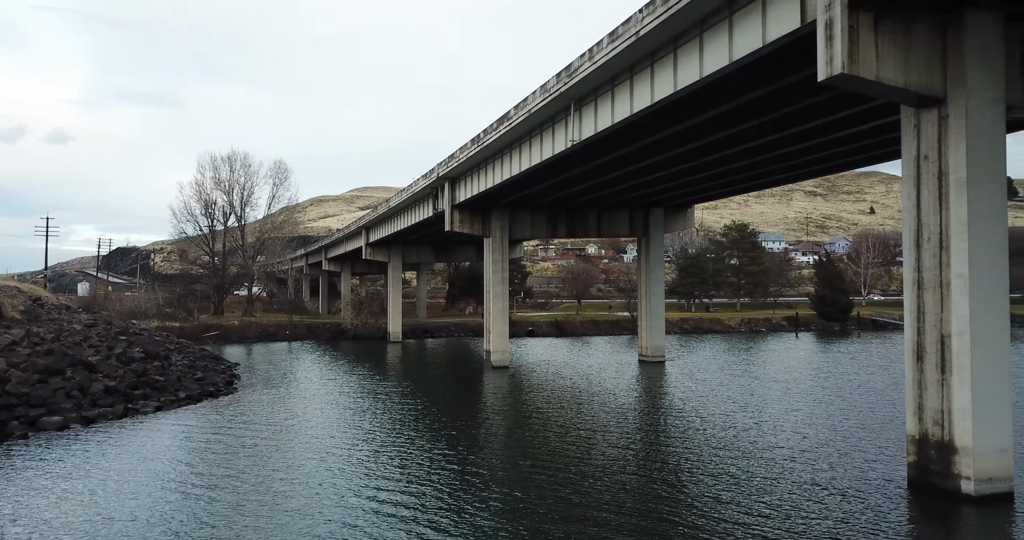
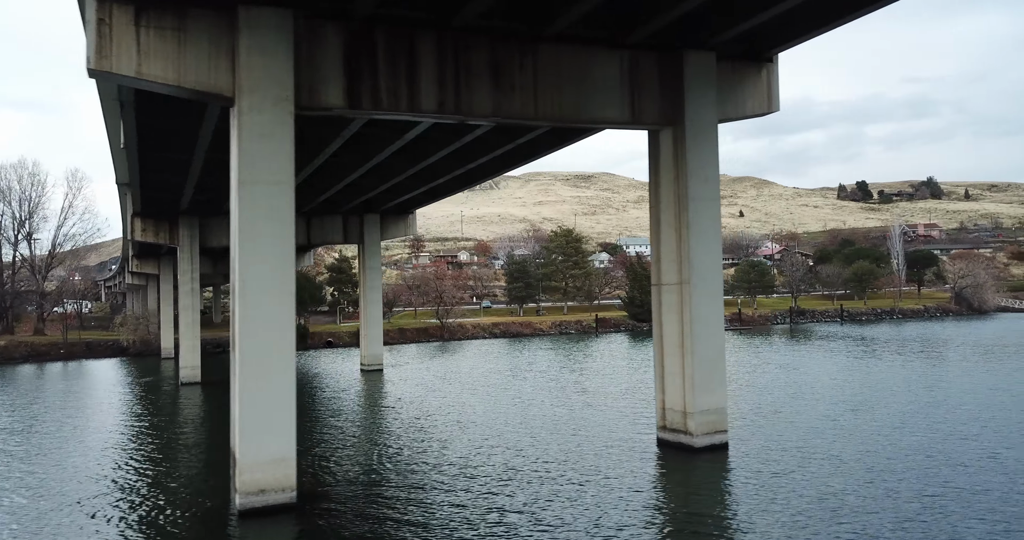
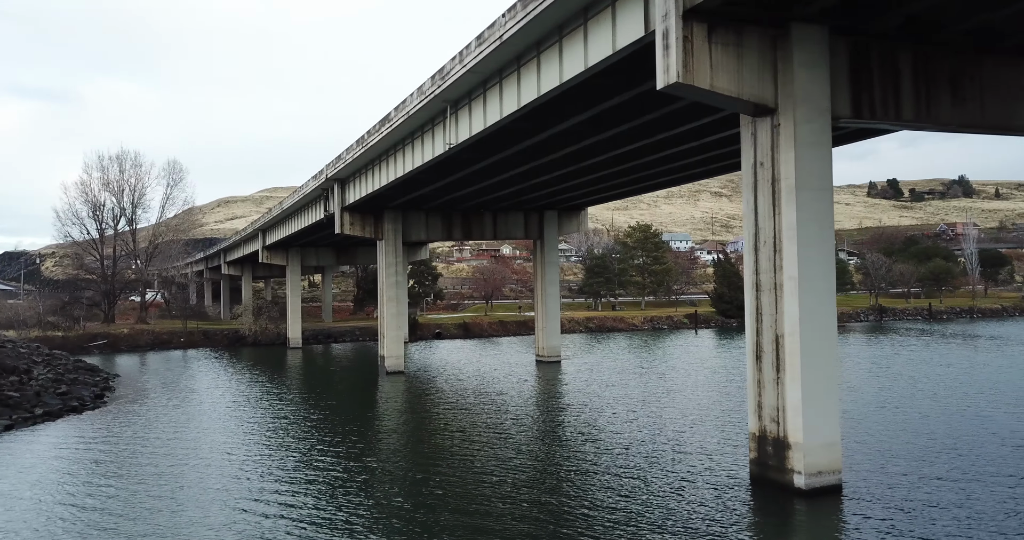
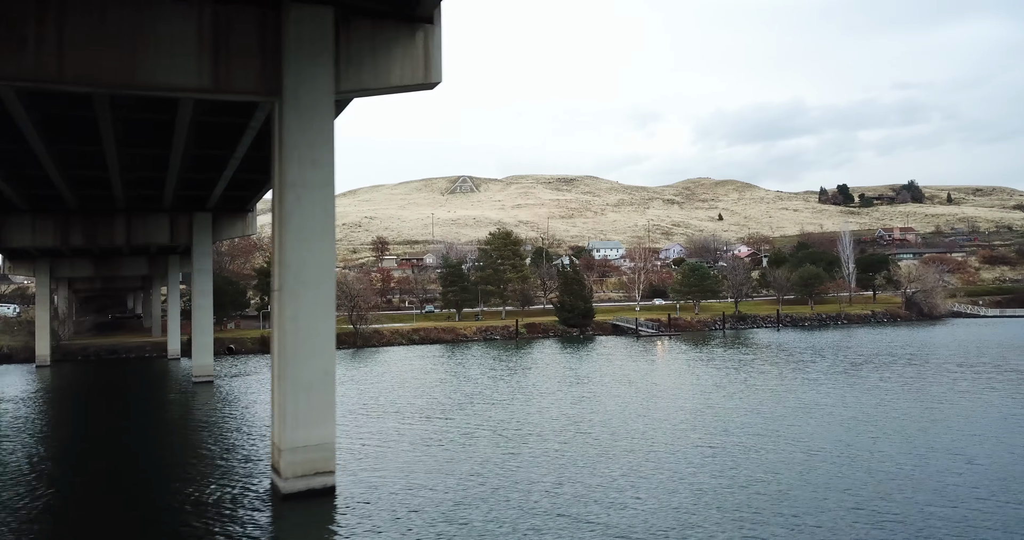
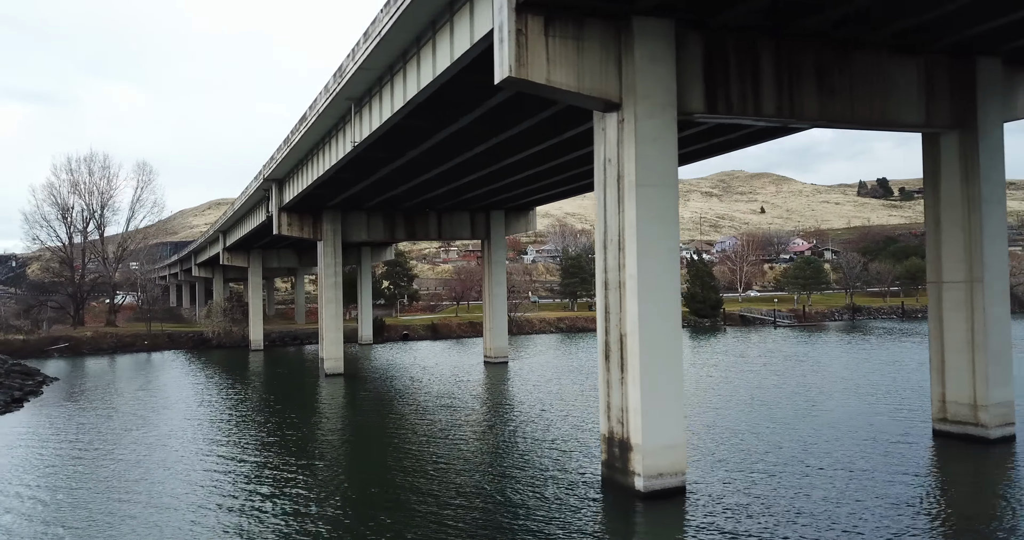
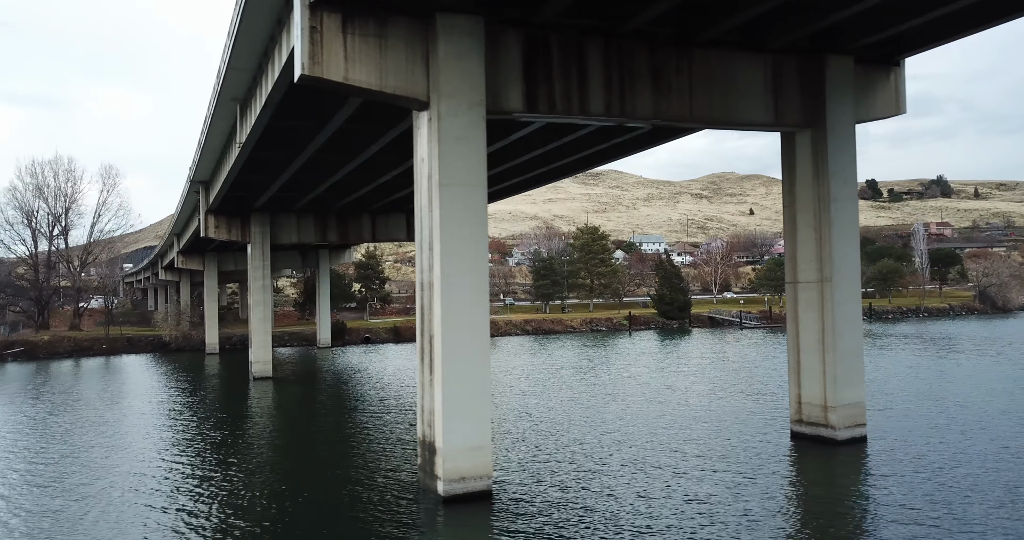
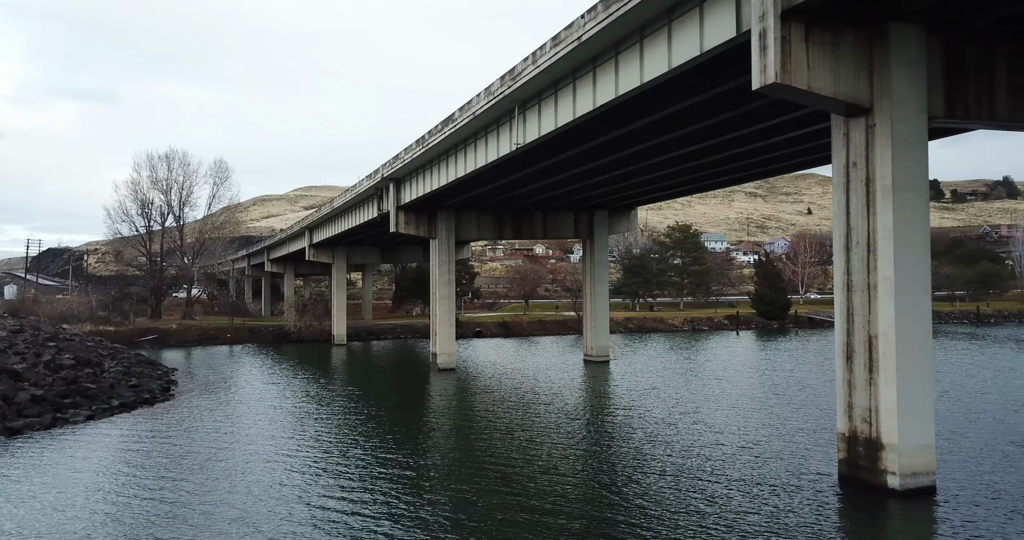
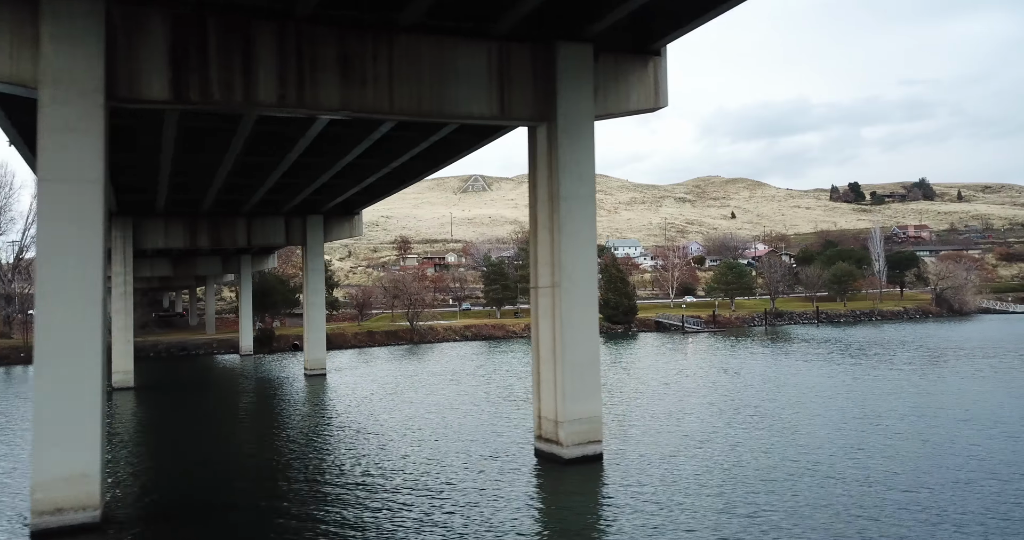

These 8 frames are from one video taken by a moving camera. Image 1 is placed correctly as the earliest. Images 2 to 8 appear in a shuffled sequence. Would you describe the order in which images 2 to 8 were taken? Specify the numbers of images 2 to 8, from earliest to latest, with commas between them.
7, 3, 5, 6, 2, 8, 4
